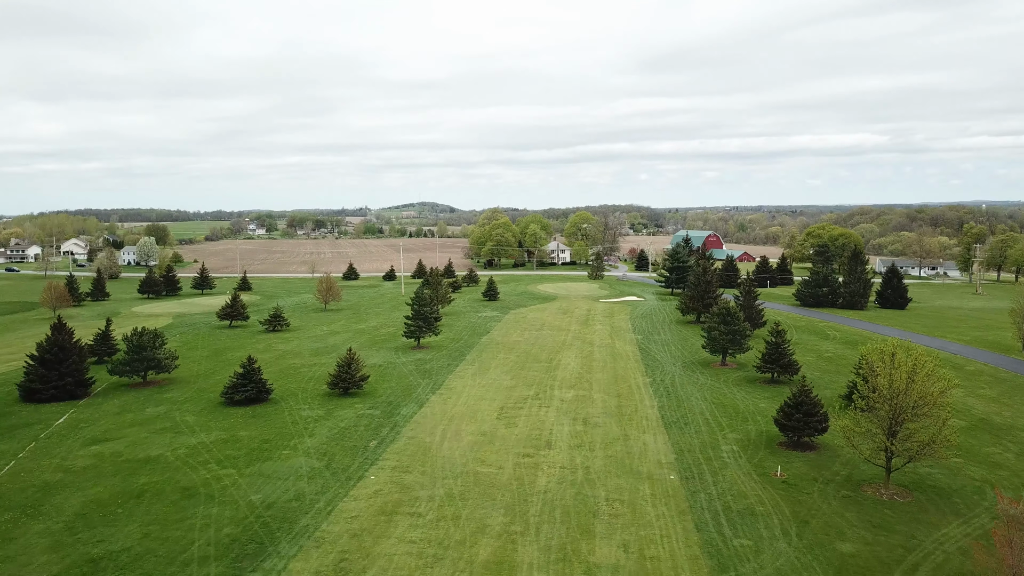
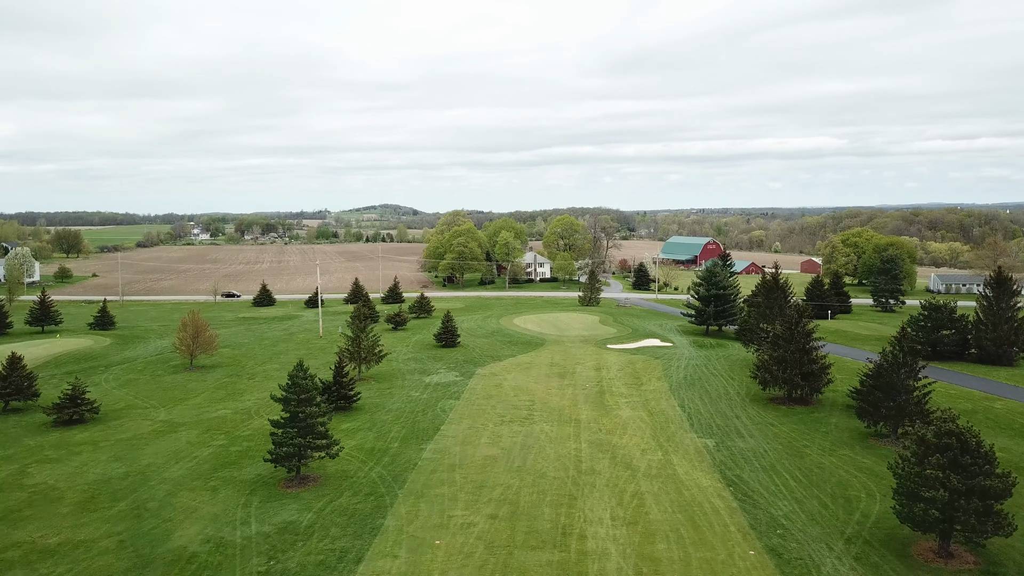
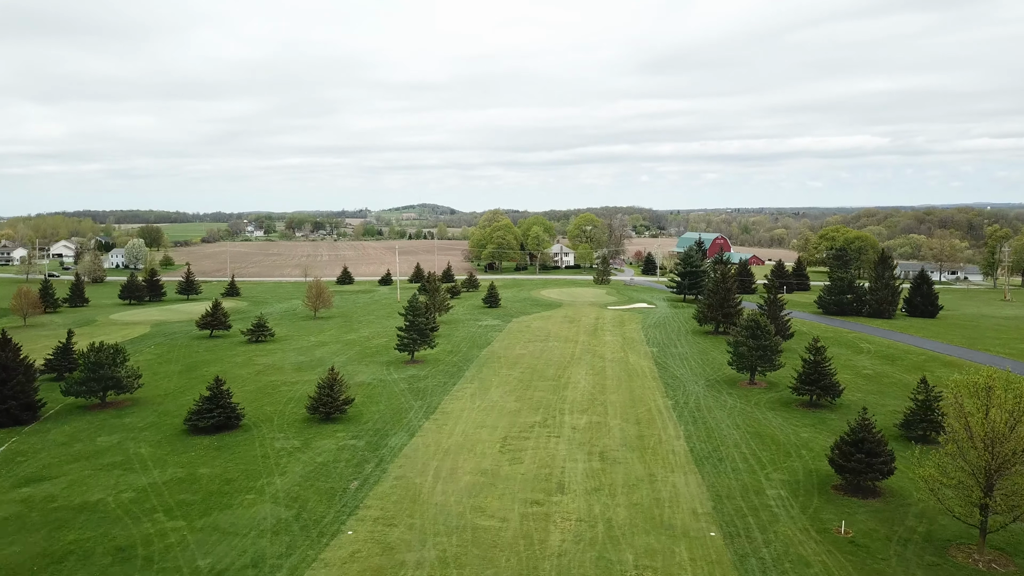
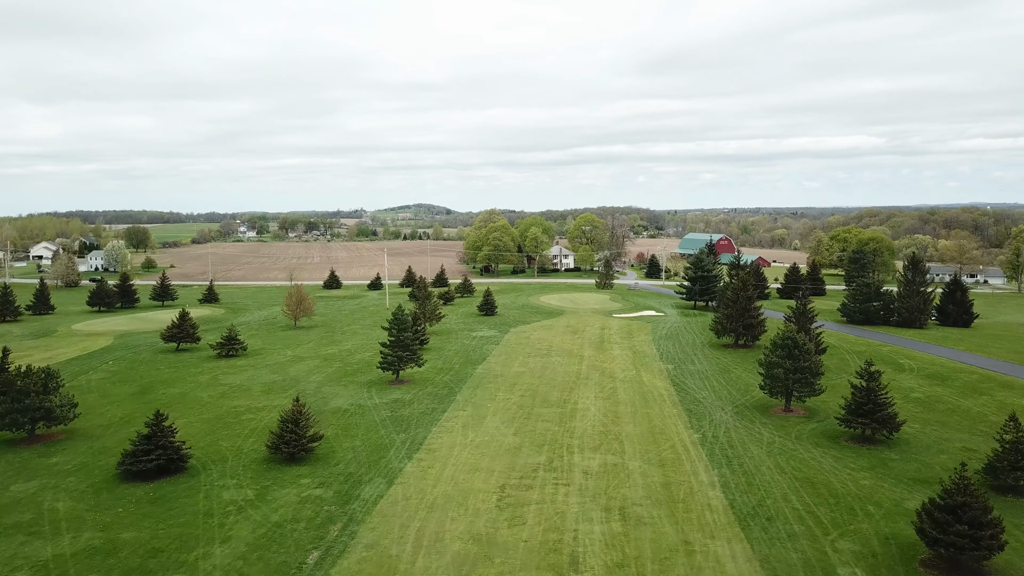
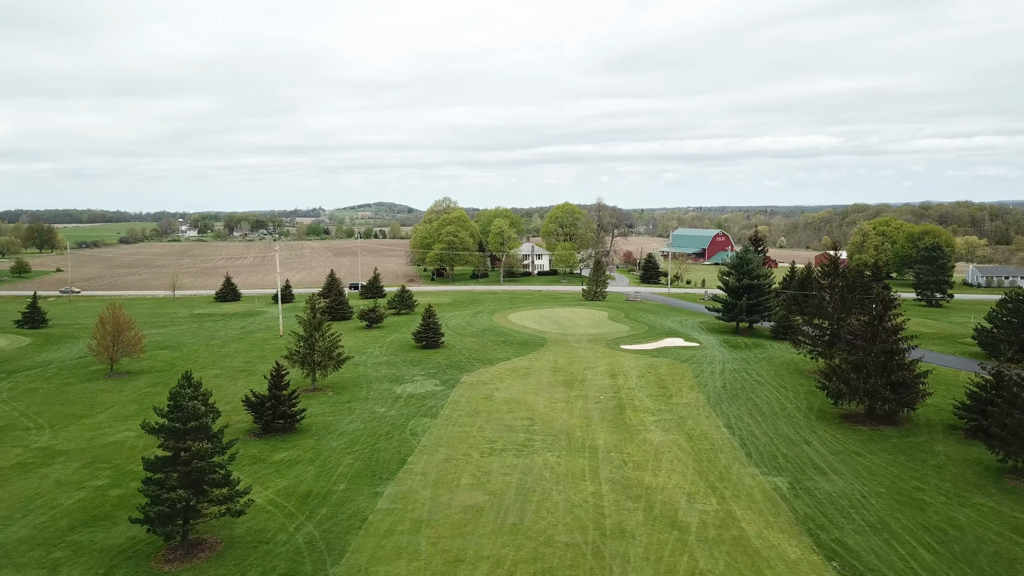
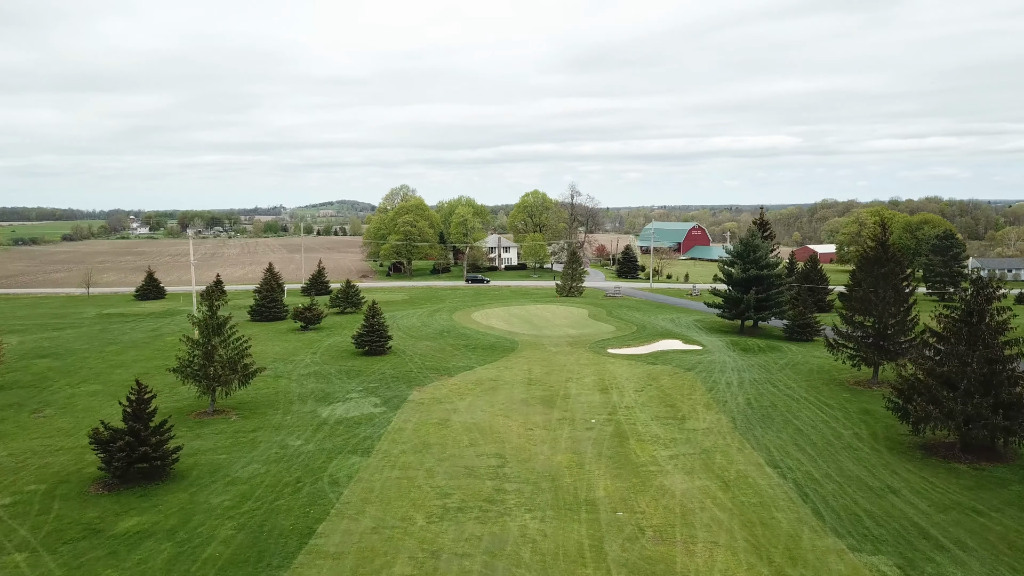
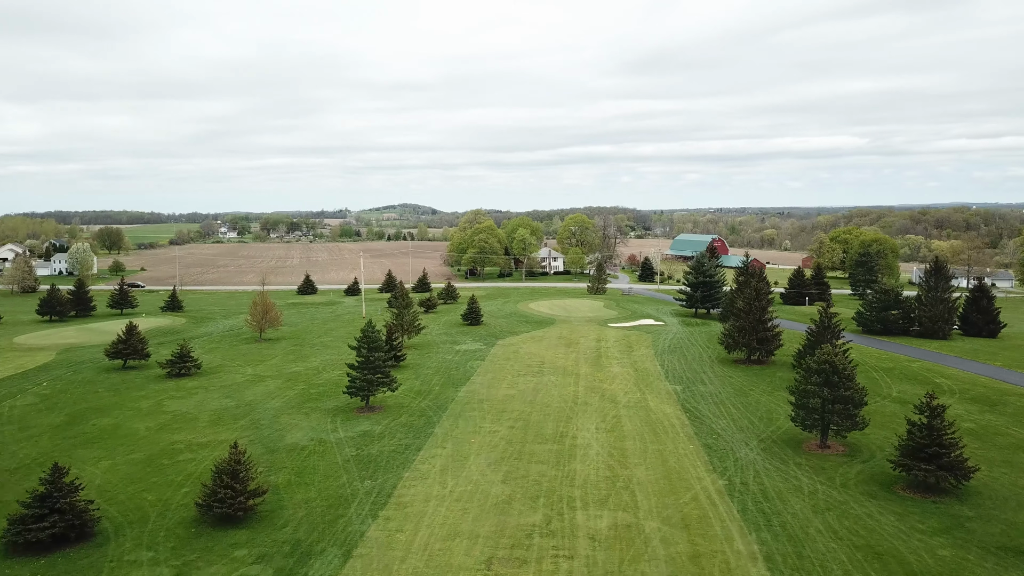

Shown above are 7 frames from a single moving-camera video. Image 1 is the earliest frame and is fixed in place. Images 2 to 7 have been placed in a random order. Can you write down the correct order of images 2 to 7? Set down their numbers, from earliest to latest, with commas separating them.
3, 4, 7, 2, 5, 6
